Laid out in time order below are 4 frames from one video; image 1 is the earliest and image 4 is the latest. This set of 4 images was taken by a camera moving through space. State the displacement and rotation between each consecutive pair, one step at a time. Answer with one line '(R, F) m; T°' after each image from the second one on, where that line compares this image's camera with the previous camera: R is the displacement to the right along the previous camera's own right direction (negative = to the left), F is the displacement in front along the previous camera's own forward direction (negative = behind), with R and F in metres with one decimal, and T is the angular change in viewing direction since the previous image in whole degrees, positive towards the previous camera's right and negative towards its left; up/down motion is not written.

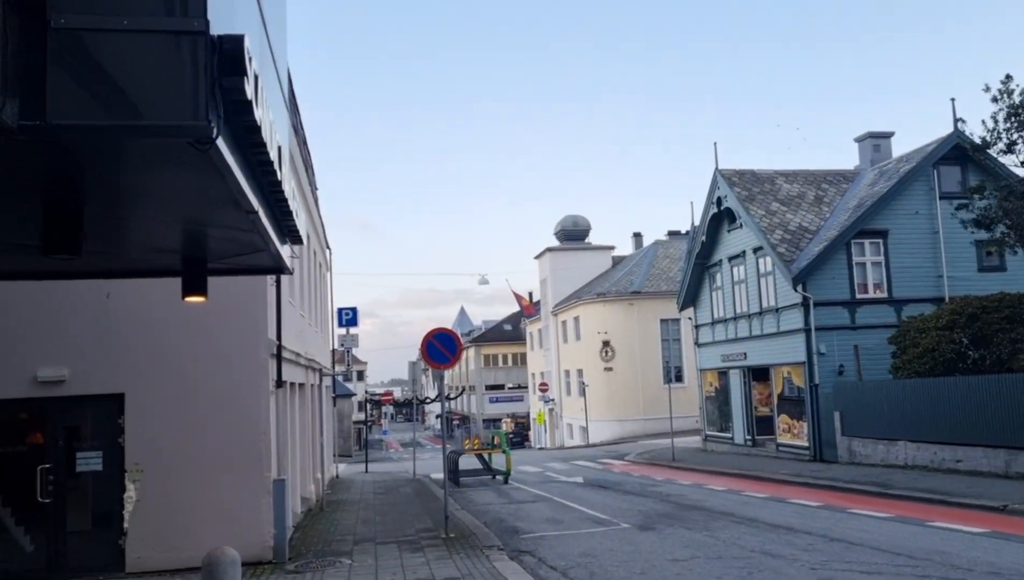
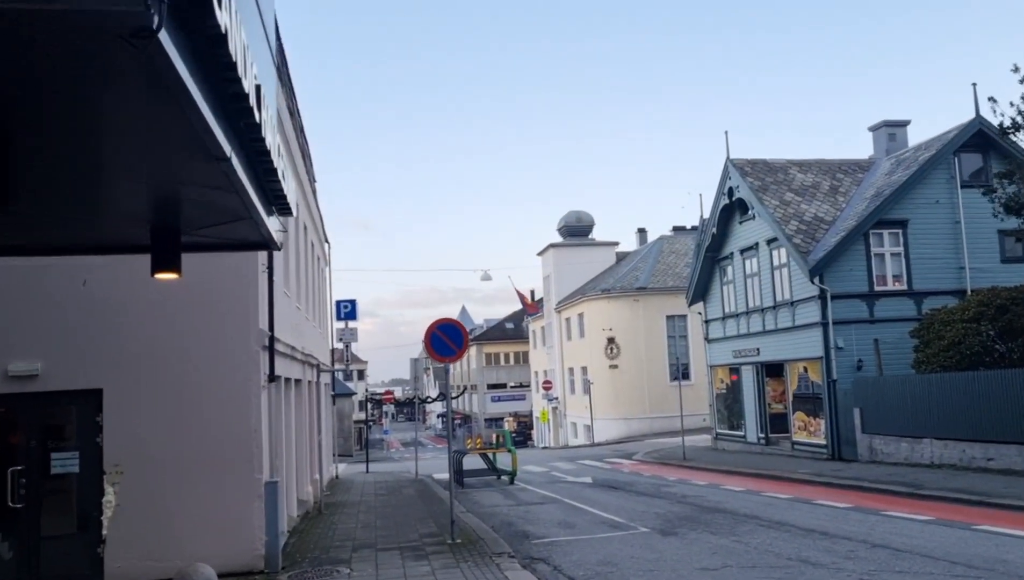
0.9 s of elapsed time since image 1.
(-0.1, +0.9) m; 0°
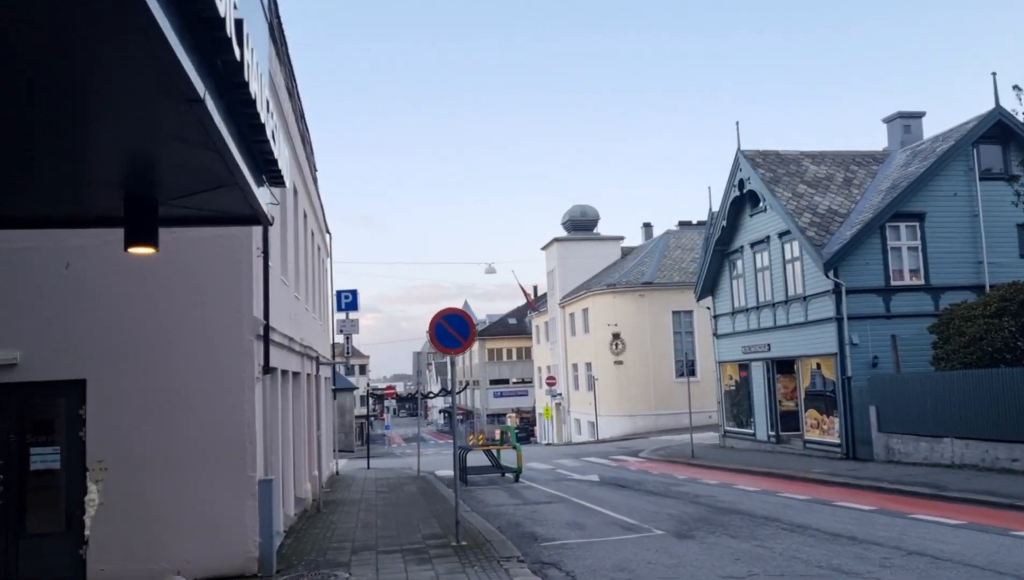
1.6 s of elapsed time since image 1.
(-0.1, +0.7) m; 0°
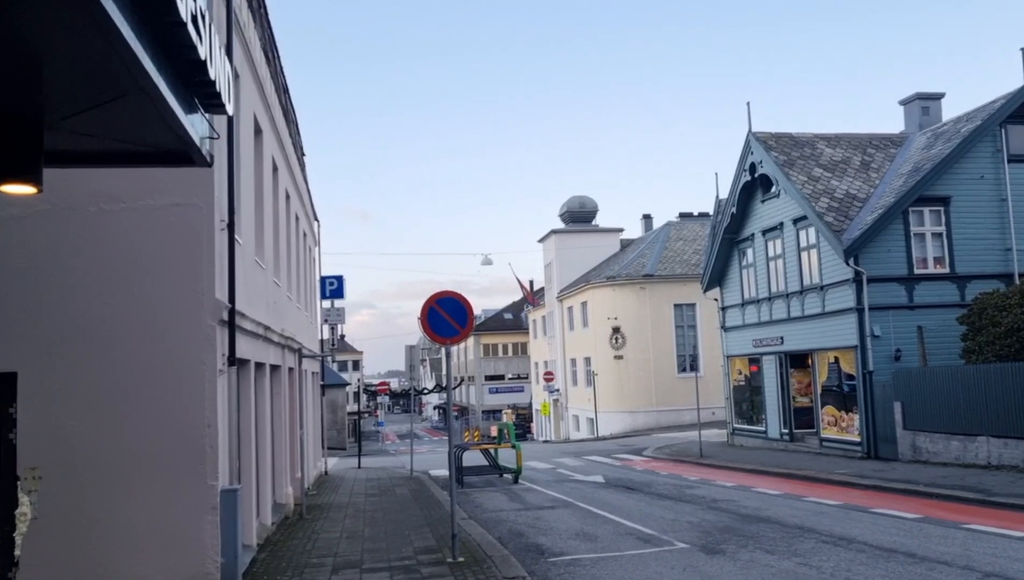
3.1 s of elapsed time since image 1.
(-0.1, +1.5) m; 0°
